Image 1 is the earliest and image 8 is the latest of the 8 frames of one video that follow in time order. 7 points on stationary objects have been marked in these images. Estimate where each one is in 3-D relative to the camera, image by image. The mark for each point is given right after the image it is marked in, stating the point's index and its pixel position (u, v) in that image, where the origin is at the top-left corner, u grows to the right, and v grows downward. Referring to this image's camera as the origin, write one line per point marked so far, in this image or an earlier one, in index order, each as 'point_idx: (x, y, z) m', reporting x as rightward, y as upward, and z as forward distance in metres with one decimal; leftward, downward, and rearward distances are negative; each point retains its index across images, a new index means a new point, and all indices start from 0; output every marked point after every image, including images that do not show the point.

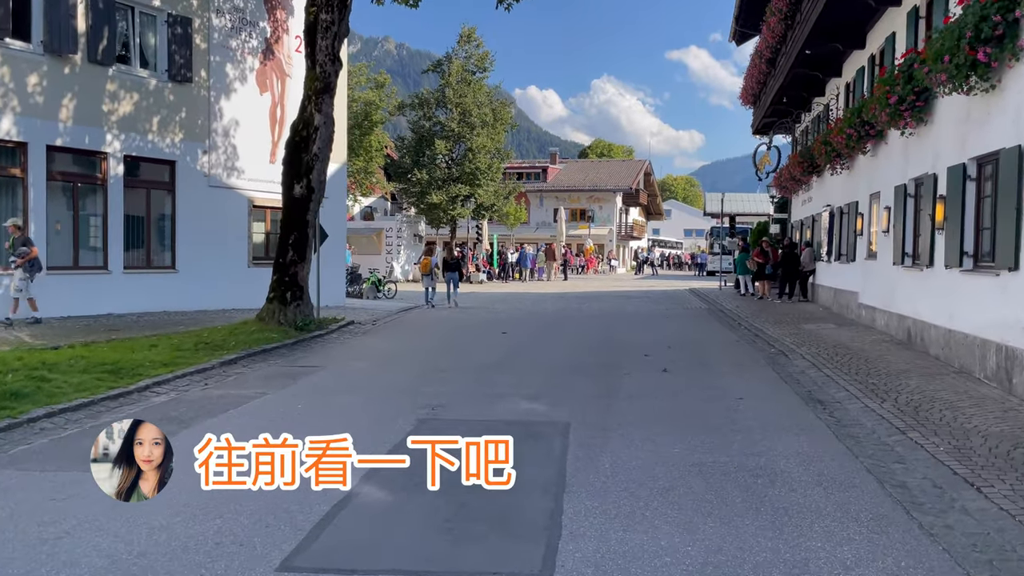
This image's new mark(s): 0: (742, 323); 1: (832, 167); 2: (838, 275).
0: (+4.8, -0.8, +16.9) m
1: (+7.4, +2.8, +18.8) m
2: (+7.8, +0.3, +19.2) m
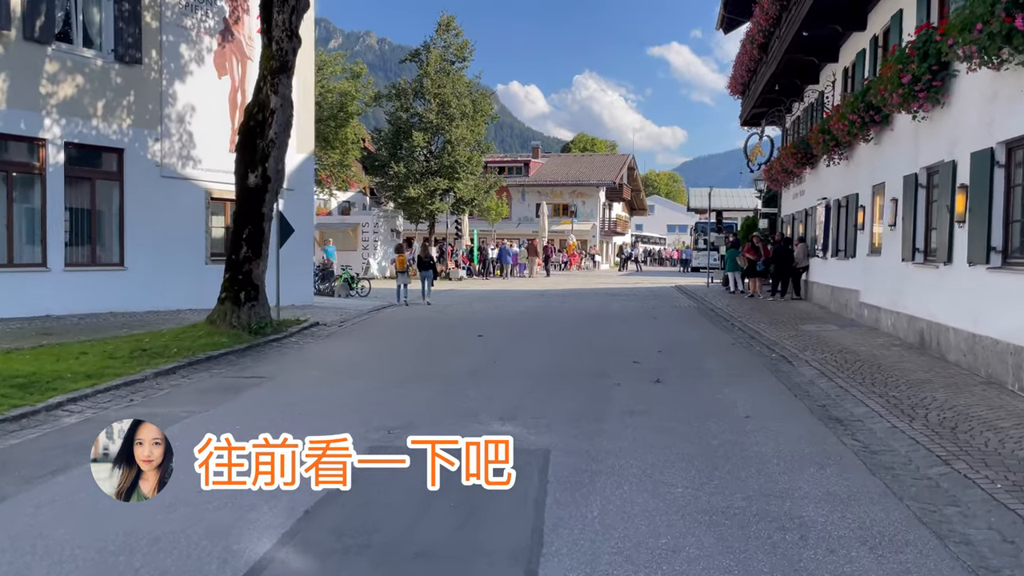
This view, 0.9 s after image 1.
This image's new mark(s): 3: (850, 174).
0: (+4.4, -0.7, +15.7) m
1: (+6.9, +2.8, +17.7) m
2: (+7.3, +0.4, +18.1) m
3: (+7.3, +2.4, +17.4) m
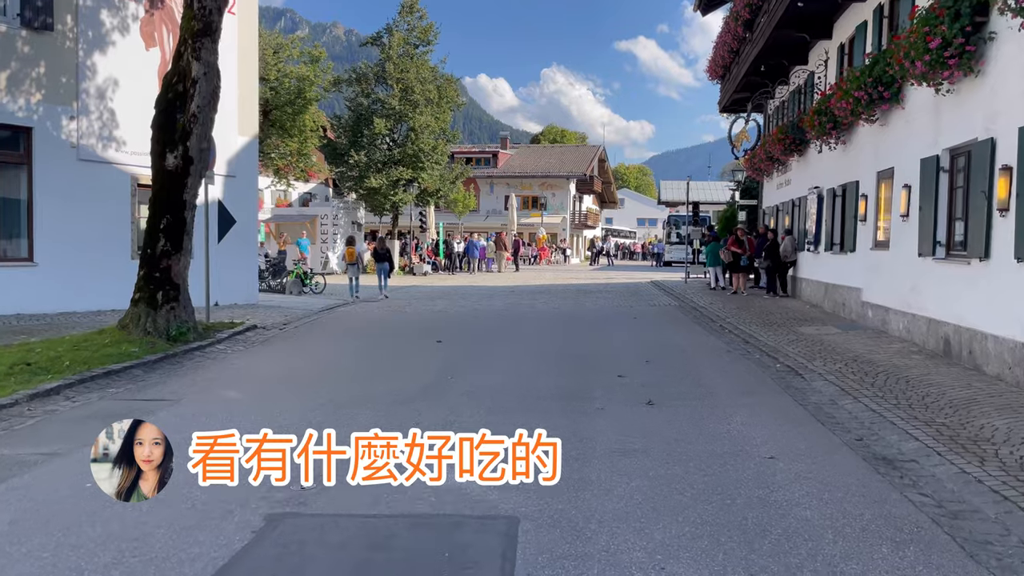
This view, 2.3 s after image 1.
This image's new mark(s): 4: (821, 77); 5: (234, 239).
0: (+3.7, -0.7, +14.1) m
1: (+6.2, +2.9, +16.1) m
2: (+6.6, +0.4, +16.6) m
3: (+6.6, +2.5, +15.8) m
4: (+6.9, +4.7, +18.2) m
5: (-6.6, +1.2, +19.1) m
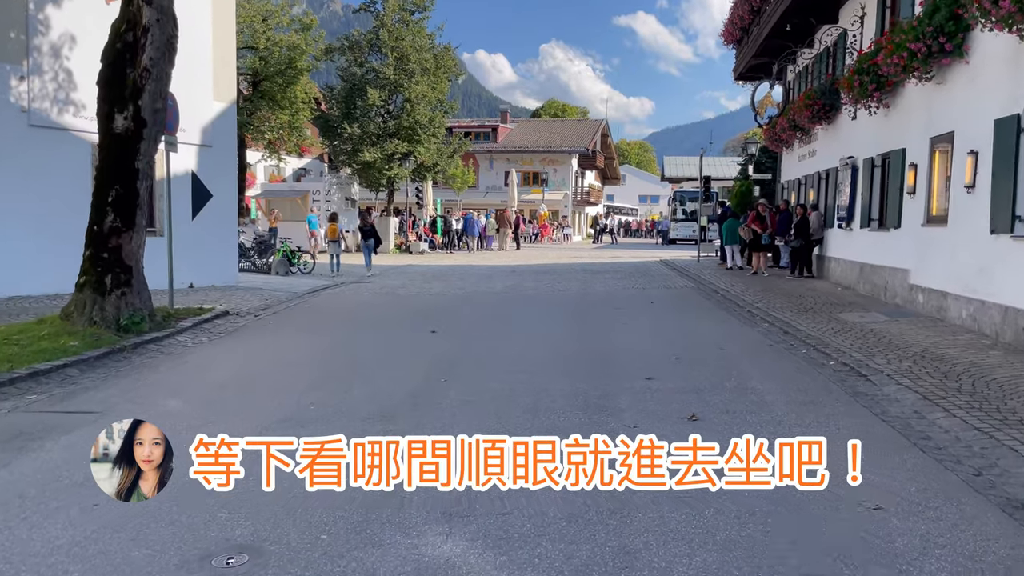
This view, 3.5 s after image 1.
0: (+3.8, -0.4, +12.5) m
1: (+6.3, +3.2, +14.4) m
2: (+6.6, +0.8, +15.0) m
3: (+6.6, +2.8, +14.1) m
4: (+7.0, +5.1, +16.4) m
5: (-6.5, +1.6, +17.4) m
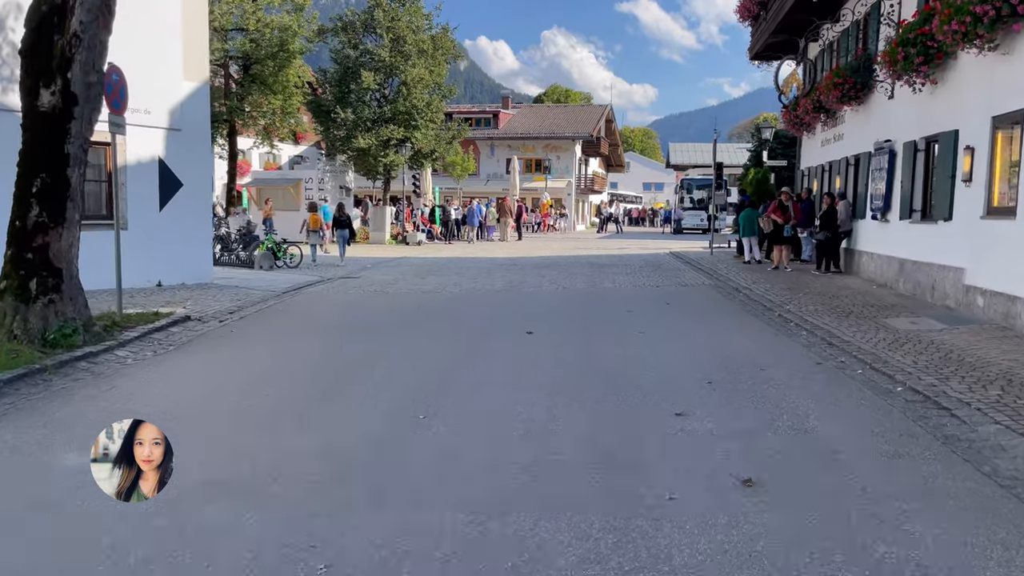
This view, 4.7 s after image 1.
0: (+3.8, -0.4, +11.0) m
1: (+6.3, +3.3, +12.8) m
2: (+6.6, +0.8, +13.4) m
3: (+6.6, +2.8, +12.5) m
4: (+7.0, +5.2, +14.8) m
5: (-6.5, +1.6, +15.9) m
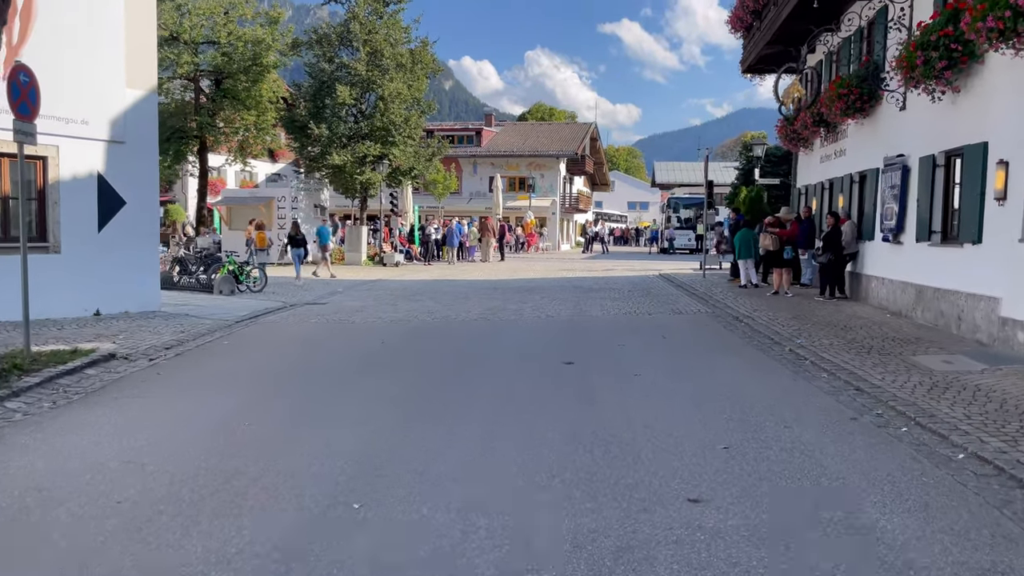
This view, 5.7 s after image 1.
0: (+3.5, -0.8, +9.6) m
1: (+5.9, +2.8, +11.6) m
2: (+6.2, +0.4, +12.1) m
3: (+6.3, +2.4, +11.3) m
4: (+6.6, +4.7, +13.6) m
5: (-6.9, +1.1, +14.4) m
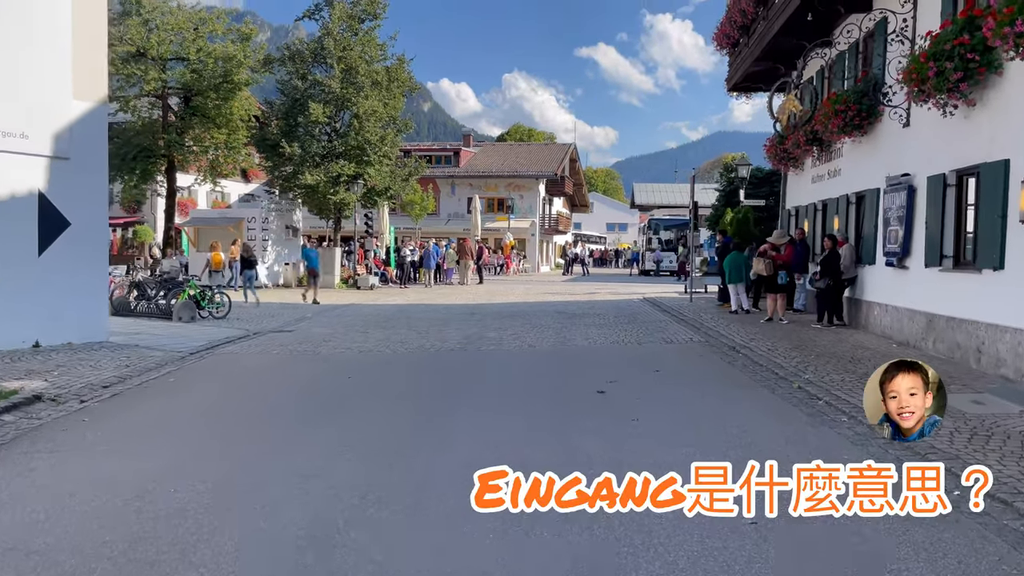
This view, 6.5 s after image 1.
0: (+3.3, -1.2, +8.6) m
1: (+5.6, +2.4, +10.8) m
2: (+6.0, 0.0, +11.2) m
3: (+6.0, +2.0, +10.5) m
4: (+6.3, +4.2, +12.9) m
5: (-7.3, +0.6, +13.2) m
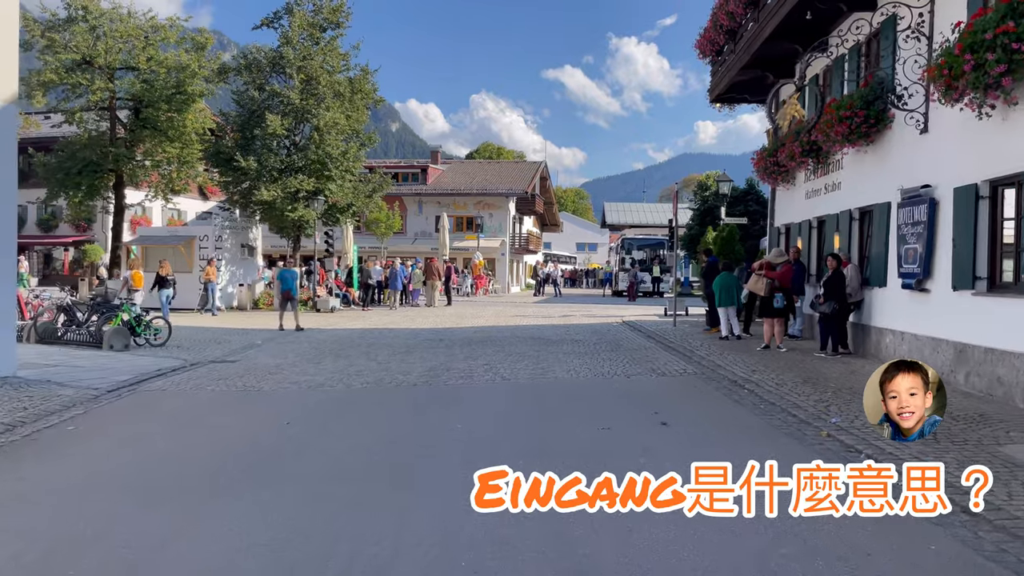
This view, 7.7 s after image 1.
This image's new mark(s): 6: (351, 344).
0: (+3.0, -1.4, +7.1) m
1: (+5.3, +2.1, +9.4) m
2: (+5.6, -0.3, +9.9) m
3: (+5.7, +1.7, +9.1) m
4: (+5.9, +3.9, +11.6) m
5: (-7.7, +0.3, +11.3) m
6: (-3.5, -1.2, +17.3) m
